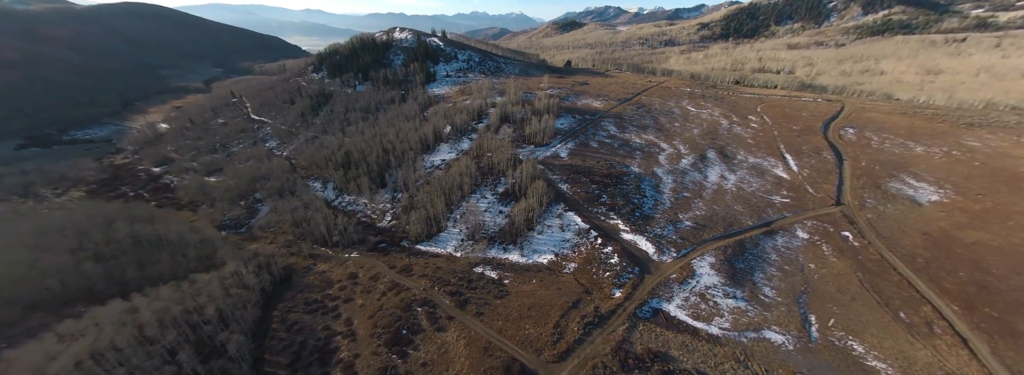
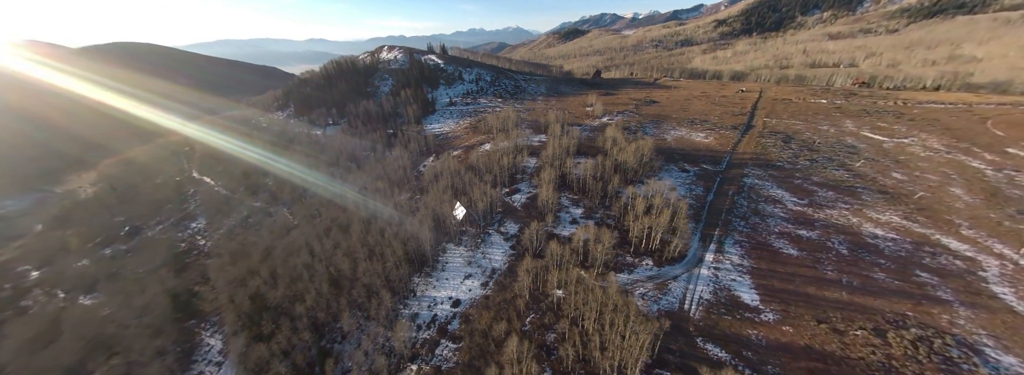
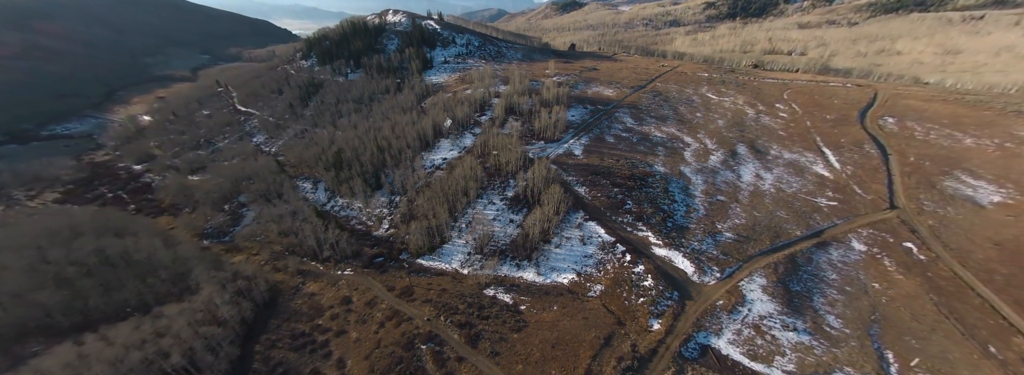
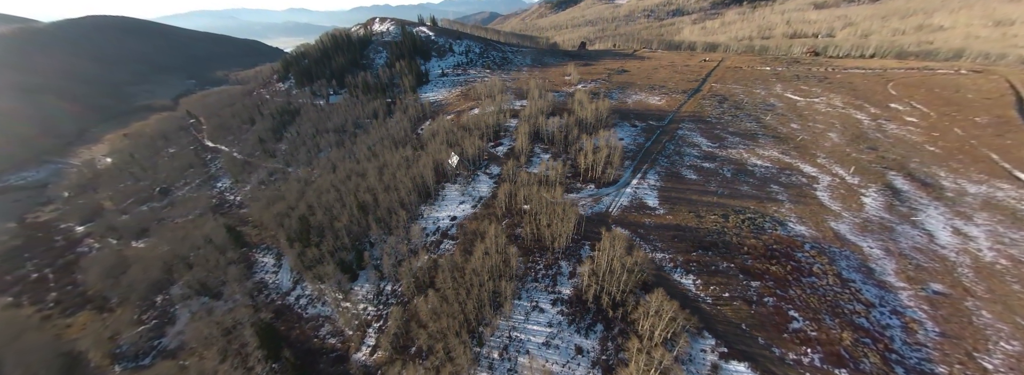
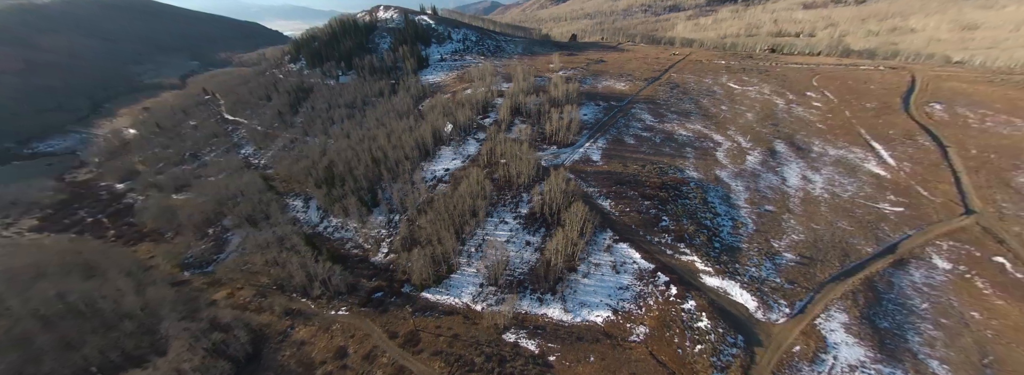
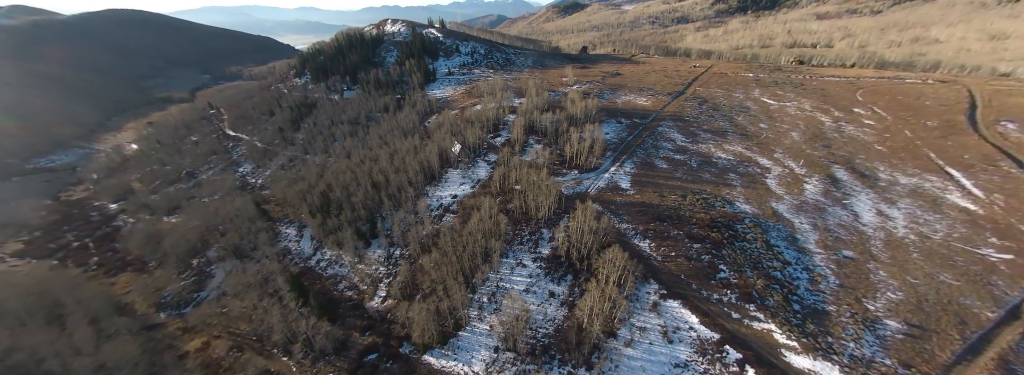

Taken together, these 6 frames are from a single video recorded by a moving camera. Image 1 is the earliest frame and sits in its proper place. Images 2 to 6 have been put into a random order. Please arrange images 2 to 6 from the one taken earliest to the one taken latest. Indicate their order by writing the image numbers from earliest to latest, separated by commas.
3, 5, 6, 4, 2
